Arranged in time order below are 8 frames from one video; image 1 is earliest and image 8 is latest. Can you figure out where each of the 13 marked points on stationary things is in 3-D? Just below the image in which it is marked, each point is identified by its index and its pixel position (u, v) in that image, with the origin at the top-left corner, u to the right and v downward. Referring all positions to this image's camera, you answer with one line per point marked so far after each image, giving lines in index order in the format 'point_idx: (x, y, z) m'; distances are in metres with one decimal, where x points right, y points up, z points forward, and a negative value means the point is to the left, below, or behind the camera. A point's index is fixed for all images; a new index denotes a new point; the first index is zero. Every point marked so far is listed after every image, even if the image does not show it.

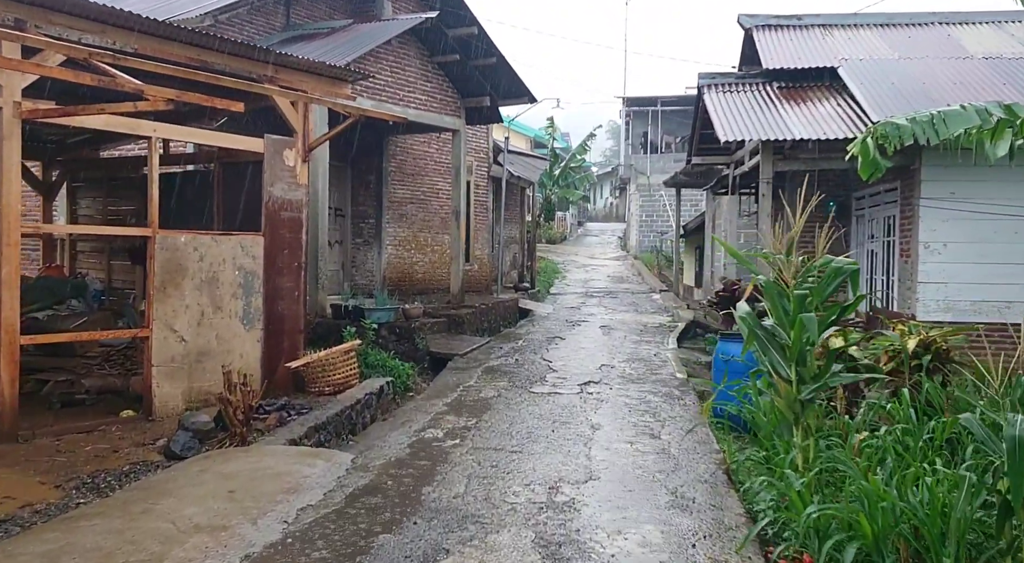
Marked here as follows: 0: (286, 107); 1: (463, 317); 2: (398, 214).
0: (-2.3, +1.8, +7.9) m
1: (-0.7, -0.6, +11.4) m
2: (-2.0, +1.2, +13.2) m
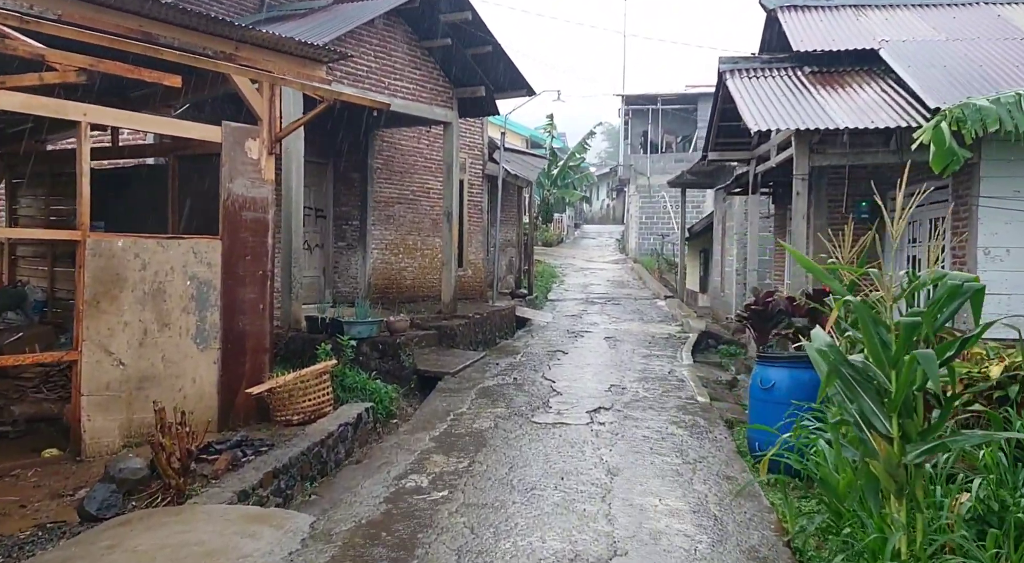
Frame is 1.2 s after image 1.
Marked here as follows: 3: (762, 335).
0: (-2.4, +1.7, +6.8) m
1: (-0.8, -0.7, +10.4) m
2: (-2.0, +1.1, +12.1) m
3: (+2.2, -0.5, +6.9) m
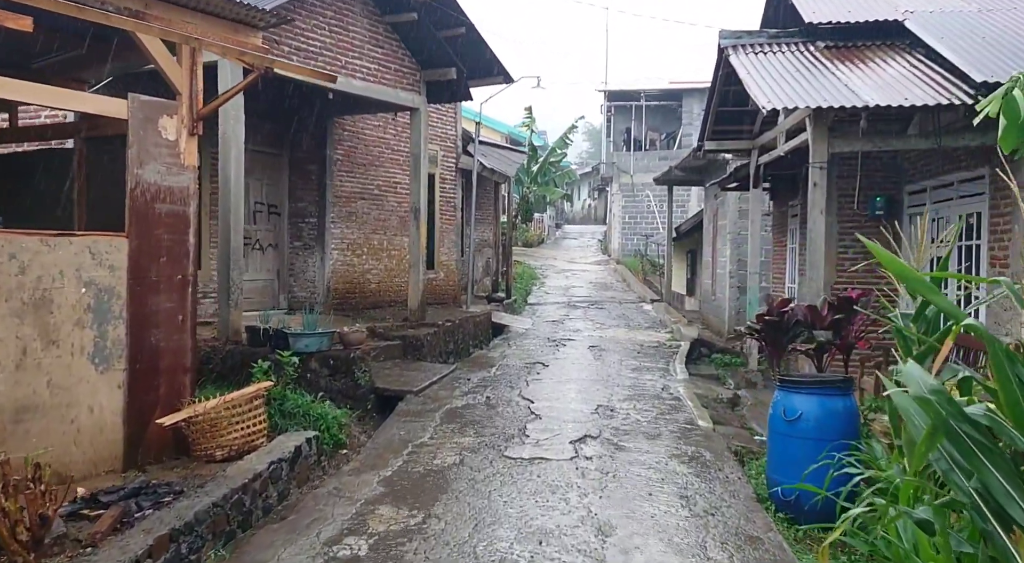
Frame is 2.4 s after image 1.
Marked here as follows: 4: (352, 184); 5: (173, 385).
0: (-2.6, +1.7, +5.6) m
1: (-1.1, -0.7, +9.2) m
2: (-2.4, +1.0, +11.0) m
3: (+2.0, -0.5, +5.8) m
4: (-2.3, +1.4, +11.0) m
5: (-2.5, -0.8, +5.7) m
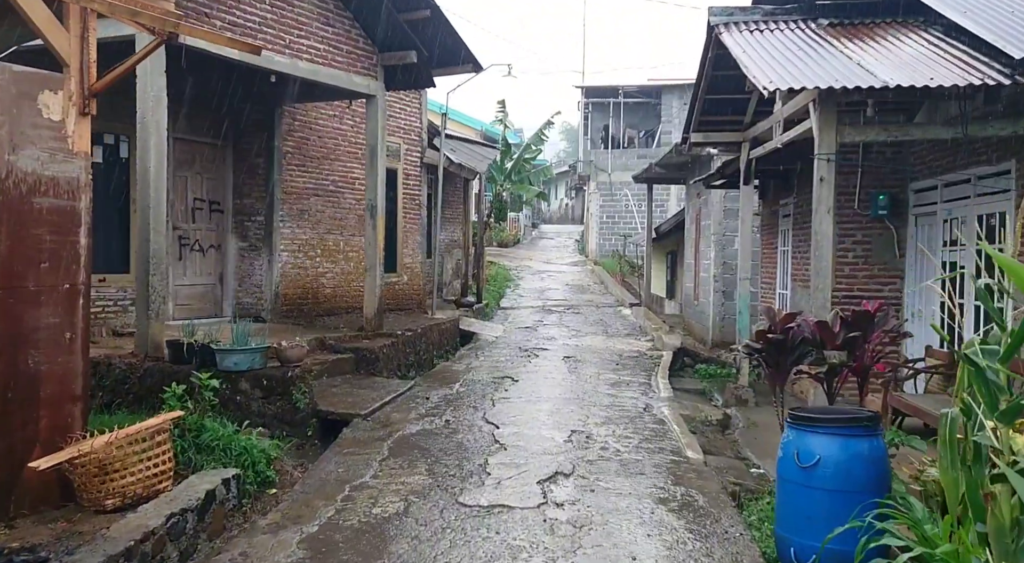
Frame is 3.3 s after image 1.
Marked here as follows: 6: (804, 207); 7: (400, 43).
0: (-2.8, +1.6, +4.6) m
1: (-1.5, -0.8, +8.3) m
2: (-2.8, +0.9, +10.0) m
3: (+1.7, -0.6, +5.0) m
4: (-2.7, +1.4, +10.1) m
5: (-2.8, -0.8, +4.7) m
6: (+3.2, +0.8, +8.2) m
7: (-1.3, +2.9, +9.1) m
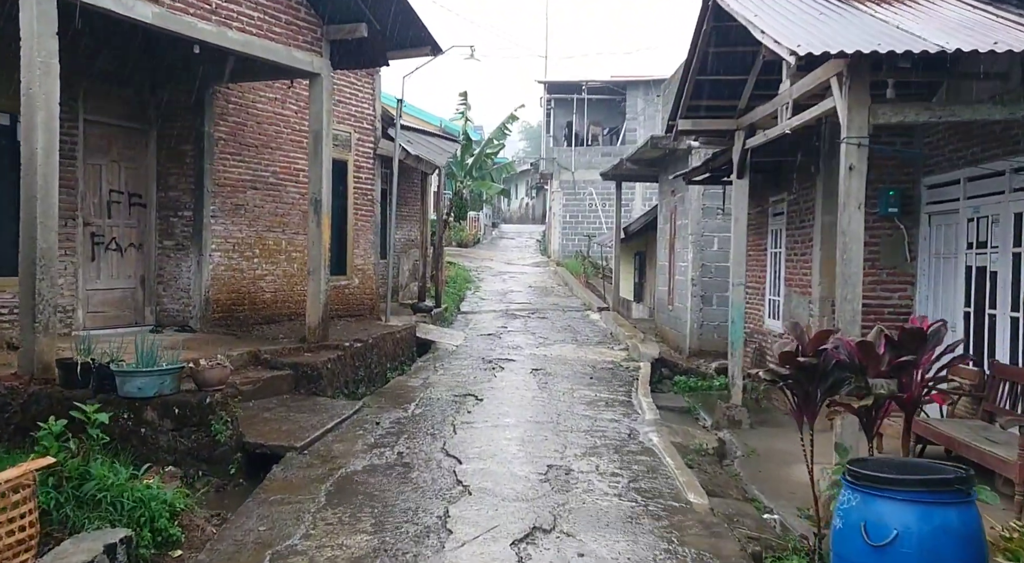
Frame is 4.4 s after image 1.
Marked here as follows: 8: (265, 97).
0: (-3.0, +1.5, +3.5) m
1: (-1.8, -0.8, +7.2) m
2: (-3.2, +0.9, +8.8) m
3: (+1.5, -0.7, +4.0) m
4: (-3.2, +1.3, +8.9) m
5: (-3.0, -0.9, +3.6) m
6: (+2.9, +0.8, +7.4) m
7: (-1.7, +2.8, +8.0) m
8: (-3.0, +2.2, +9.2) m
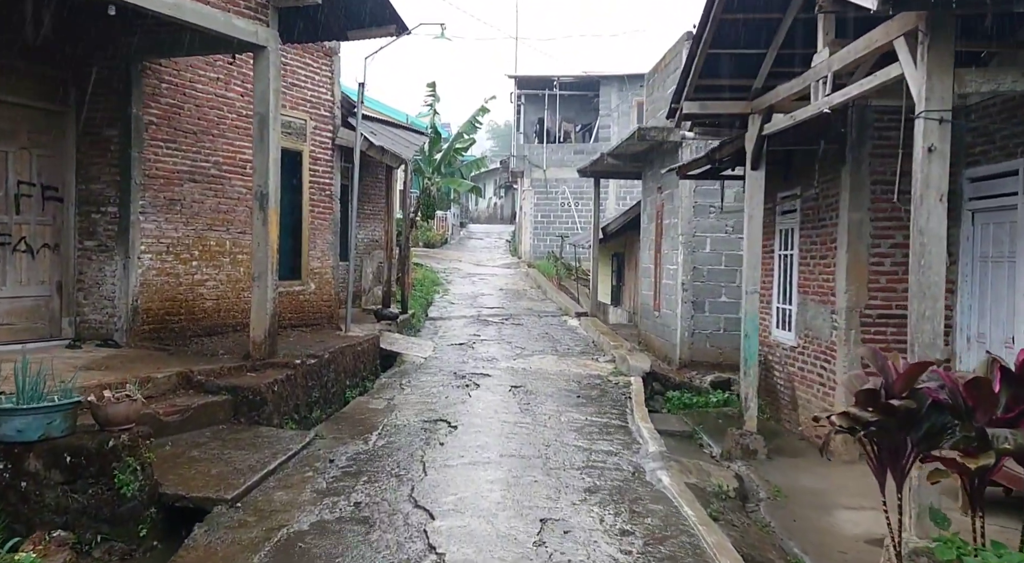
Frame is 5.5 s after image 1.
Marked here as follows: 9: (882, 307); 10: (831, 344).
0: (-3.0, +1.5, +2.3) m
1: (-2.0, -0.9, +6.1) m
2: (-3.5, +0.8, +7.6) m
3: (+1.5, -0.7, +3.1) m
4: (-3.4, +1.2, +7.7) m
5: (-3.0, -0.9, +2.4) m
6: (+2.7, +0.7, +6.5) m
7: (-1.9, +2.8, +6.9) m
8: (-3.2, +2.2, +8.0) m
9: (+2.9, -0.2, +6.1) m
10: (+2.7, -0.5, +6.4) m
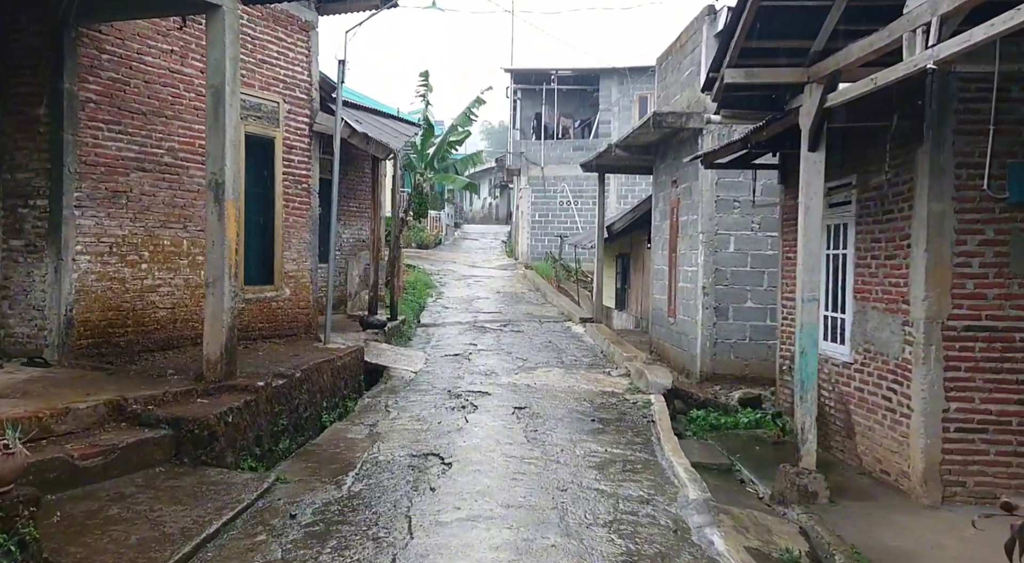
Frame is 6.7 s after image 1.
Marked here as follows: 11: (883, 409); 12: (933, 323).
0: (-2.9, +1.4, +1.2) m
1: (-1.9, -0.9, +4.9) m
2: (-3.4, +0.8, +6.5) m
3: (+1.6, -0.8, +2.0) m
4: (-3.4, +1.2, +6.6) m
5: (-2.9, -1.0, +1.3) m
6: (+2.7, +0.7, +5.4) m
7: (-1.9, +2.7, +5.8) m
8: (-3.2, +2.1, +6.9) m
9: (+3.0, -0.2, +5.0) m
10: (+2.7, -0.6, +5.3) m
11: (+2.7, -0.9, +5.6) m
12: (+2.8, -0.3, +5.0) m
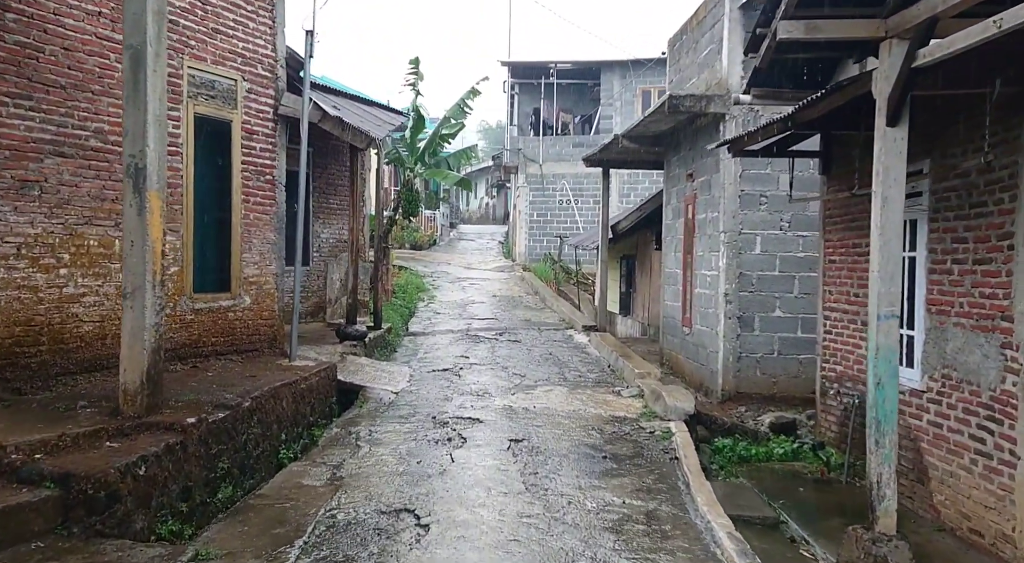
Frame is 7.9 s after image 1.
0: (-2.9, +1.4, +0.1) m
1: (-2.0, -1.0, +3.8) m
2: (-3.5, +0.7, +5.4) m
3: (+1.6, -0.8, +0.8) m
4: (-3.4, +1.1, +5.4) m
5: (-2.9, -1.0, +0.1) m
6: (+2.7, +0.6, +4.2) m
7: (-1.9, +2.6, +4.7) m
8: (-3.2, +2.0, +5.7) m
9: (+3.0, -0.3, +3.8) m
10: (+2.7, -0.6, +4.1) m
11: (+2.7, -1.0, +4.4) m
12: (+2.7, -0.3, +3.9) m
